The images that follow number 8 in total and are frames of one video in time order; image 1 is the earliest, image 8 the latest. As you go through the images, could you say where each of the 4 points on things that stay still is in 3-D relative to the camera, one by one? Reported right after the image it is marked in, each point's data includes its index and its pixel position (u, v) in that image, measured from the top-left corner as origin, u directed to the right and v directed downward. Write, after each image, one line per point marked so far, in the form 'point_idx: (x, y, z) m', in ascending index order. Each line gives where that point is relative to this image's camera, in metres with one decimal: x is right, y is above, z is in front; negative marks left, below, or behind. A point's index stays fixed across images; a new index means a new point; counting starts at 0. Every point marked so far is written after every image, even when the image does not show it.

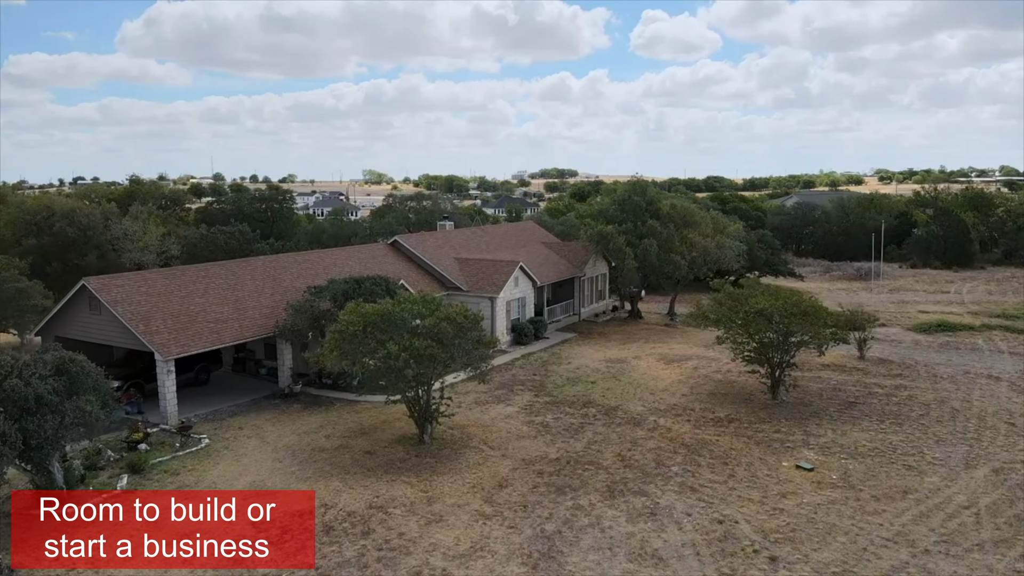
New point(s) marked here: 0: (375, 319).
0: (-2.1, -0.5, +16.7) m
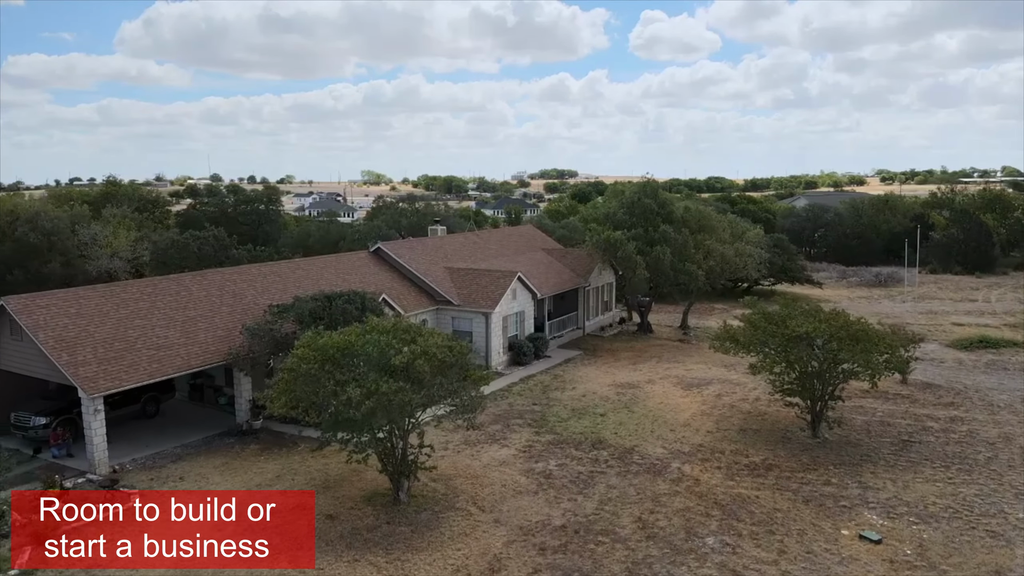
0: (-2.2, -0.8, +13.3) m
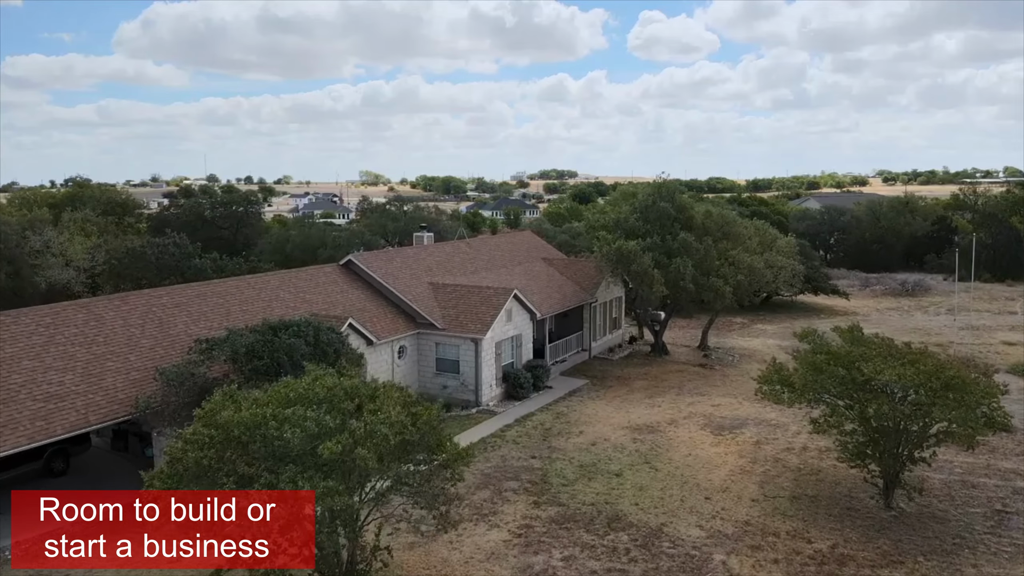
0: (-2.3, -1.2, +9.2) m
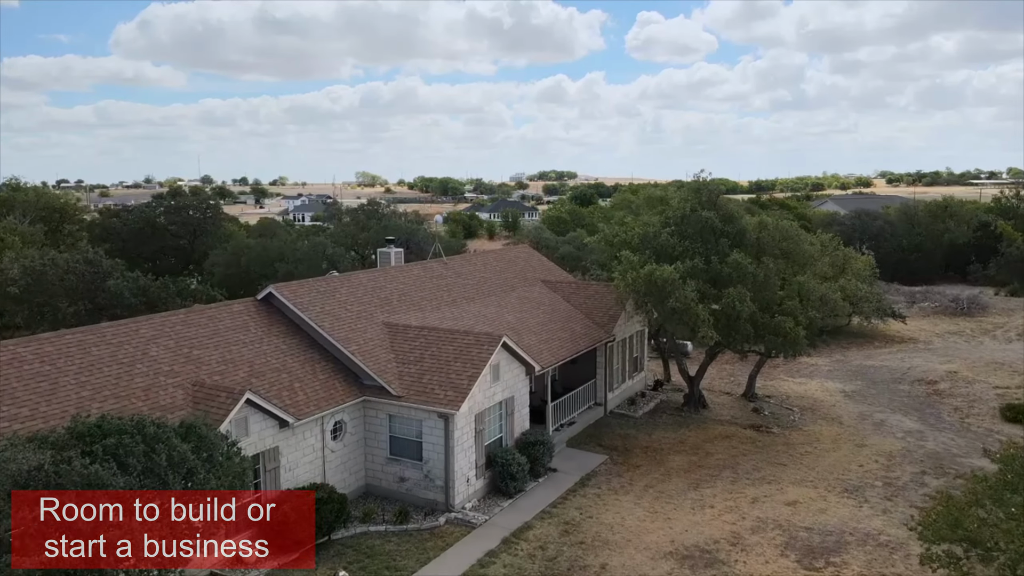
0: (-2.5, -1.9, +2.3) m
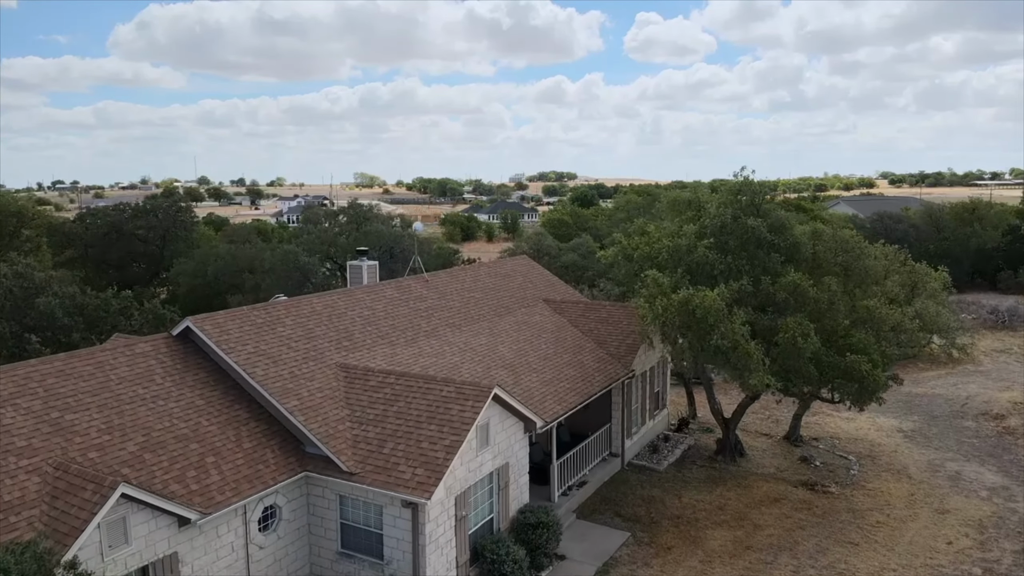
0: (-2.5, -2.3, -1.6) m
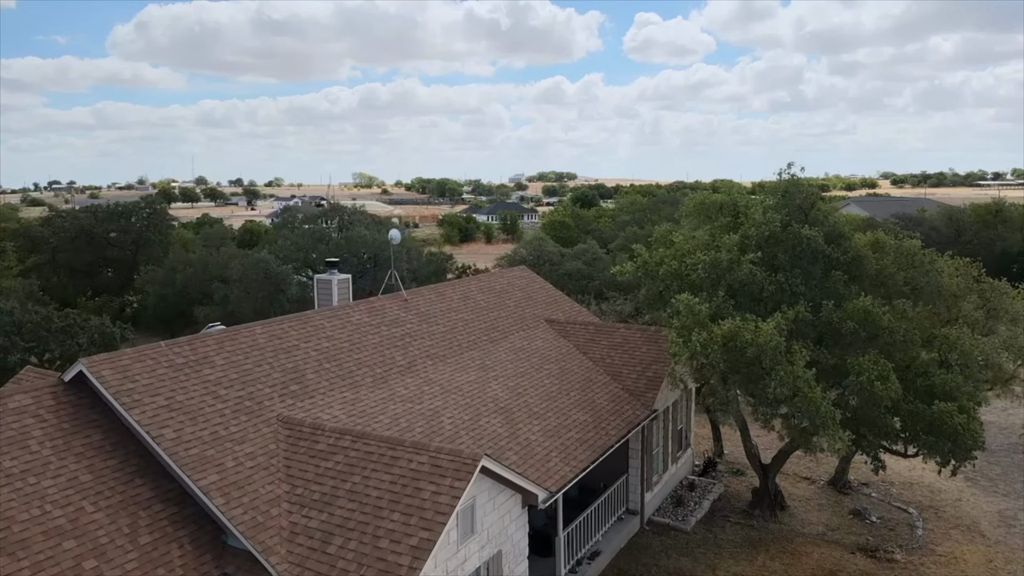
0: (-2.6, -2.6, -4.7) m
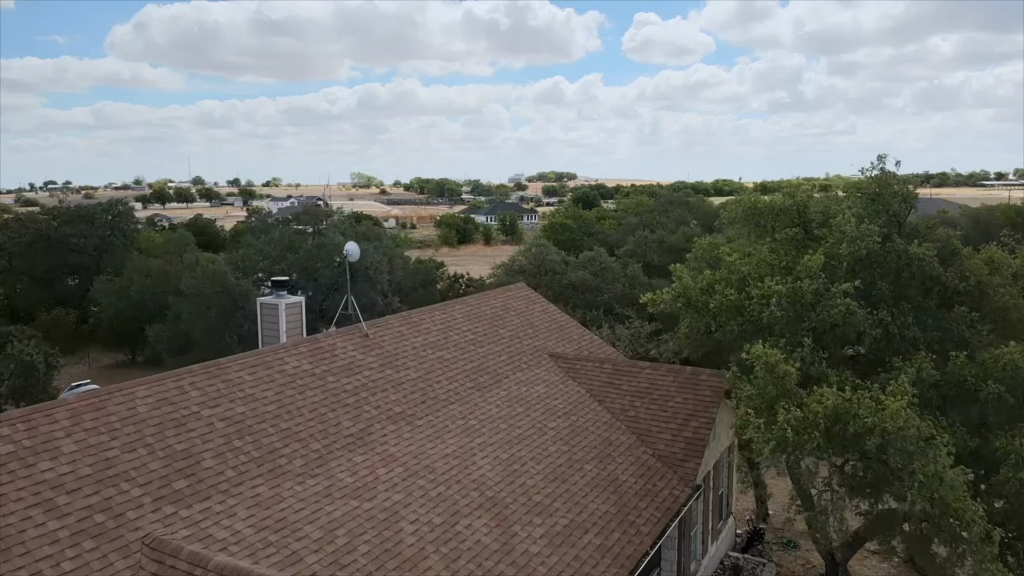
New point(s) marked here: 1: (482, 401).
0: (-2.6, -2.9, -8.2) m
1: (-0.3, -1.2, +11.0) m
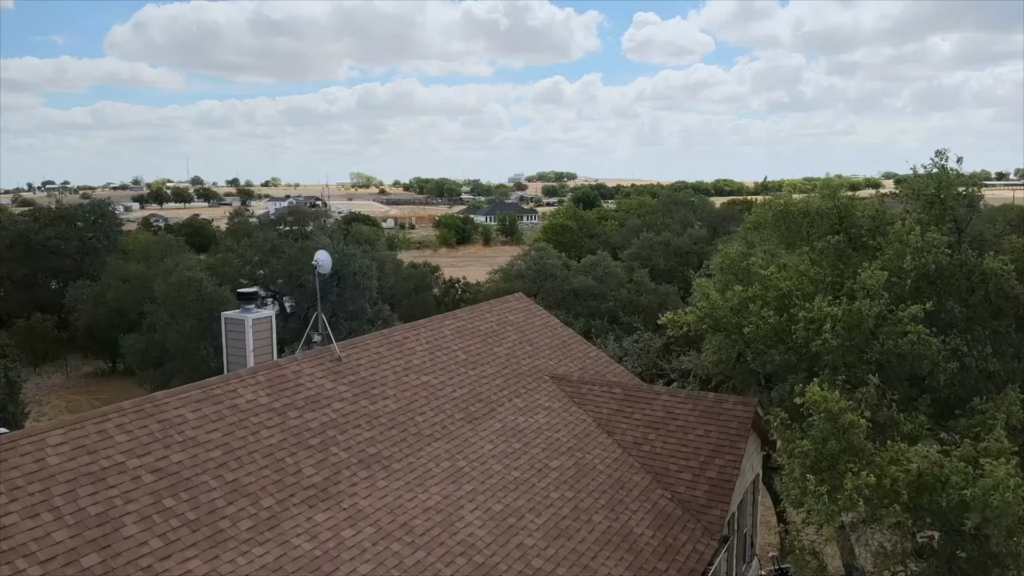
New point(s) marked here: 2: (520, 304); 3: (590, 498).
0: (-2.7, -3.1, -9.7) m
1: (-0.4, -1.3, +9.5) m
2: (+0.1, -0.2, +14.1) m
3: (+0.6, -1.7, +8.8) m
